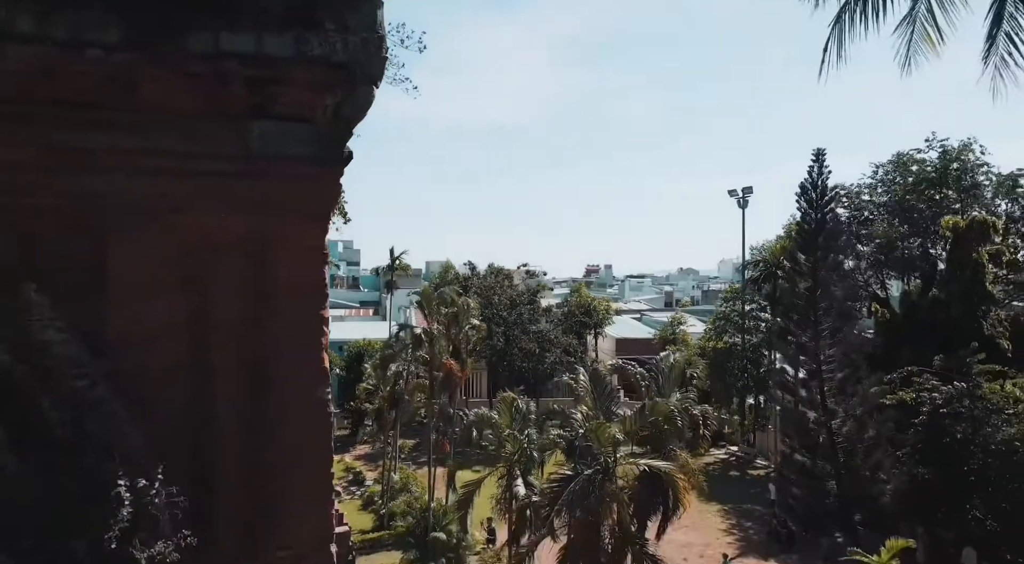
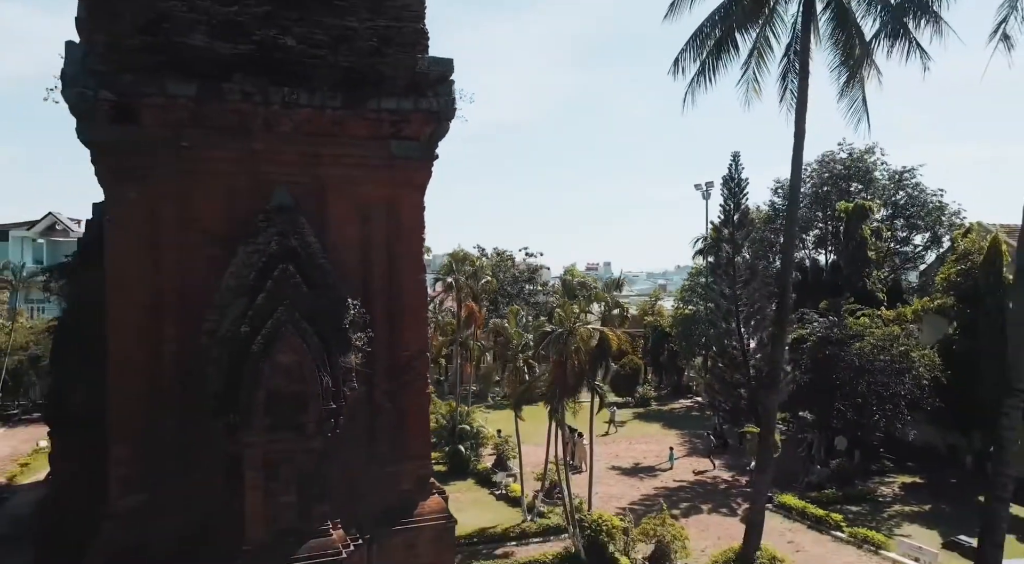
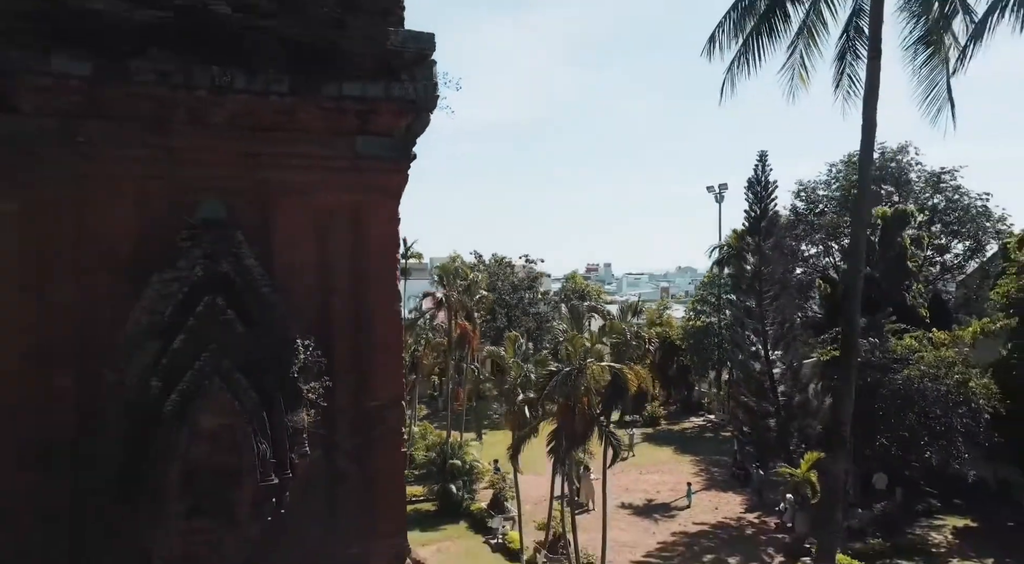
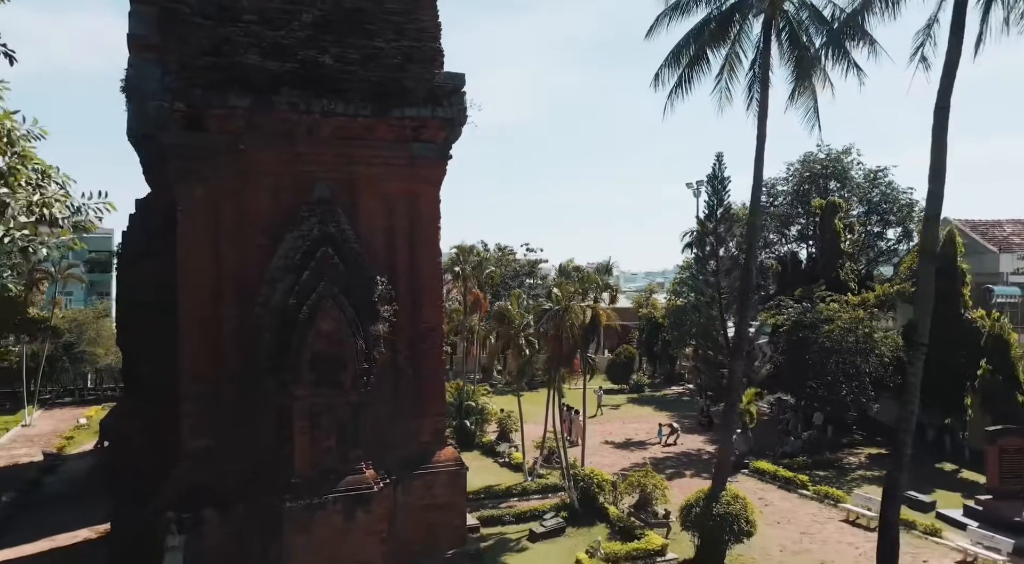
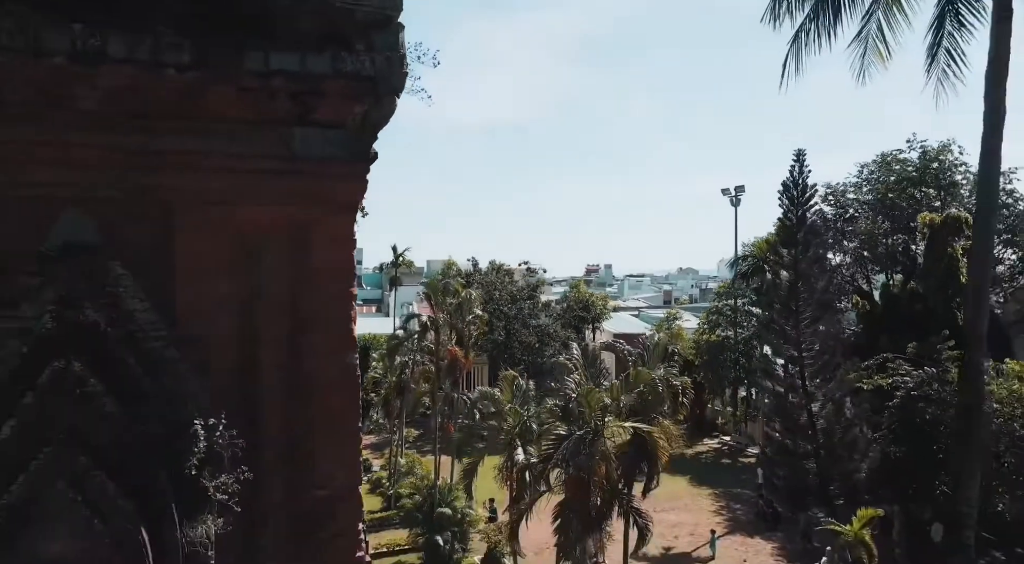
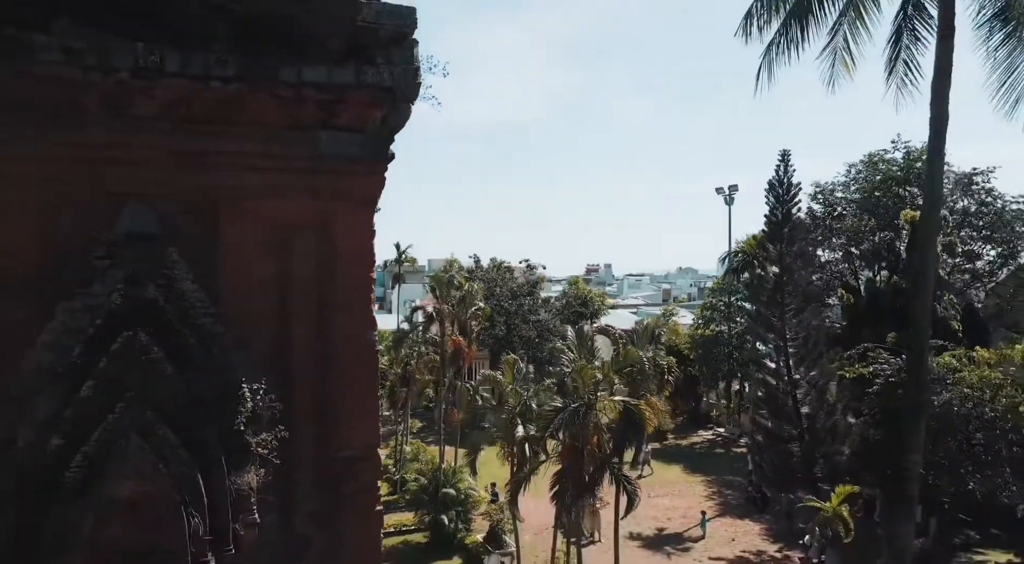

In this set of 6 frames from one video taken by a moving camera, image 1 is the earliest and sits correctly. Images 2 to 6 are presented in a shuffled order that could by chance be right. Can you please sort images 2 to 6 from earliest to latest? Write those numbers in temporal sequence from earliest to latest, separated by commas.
5, 6, 3, 2, 4
